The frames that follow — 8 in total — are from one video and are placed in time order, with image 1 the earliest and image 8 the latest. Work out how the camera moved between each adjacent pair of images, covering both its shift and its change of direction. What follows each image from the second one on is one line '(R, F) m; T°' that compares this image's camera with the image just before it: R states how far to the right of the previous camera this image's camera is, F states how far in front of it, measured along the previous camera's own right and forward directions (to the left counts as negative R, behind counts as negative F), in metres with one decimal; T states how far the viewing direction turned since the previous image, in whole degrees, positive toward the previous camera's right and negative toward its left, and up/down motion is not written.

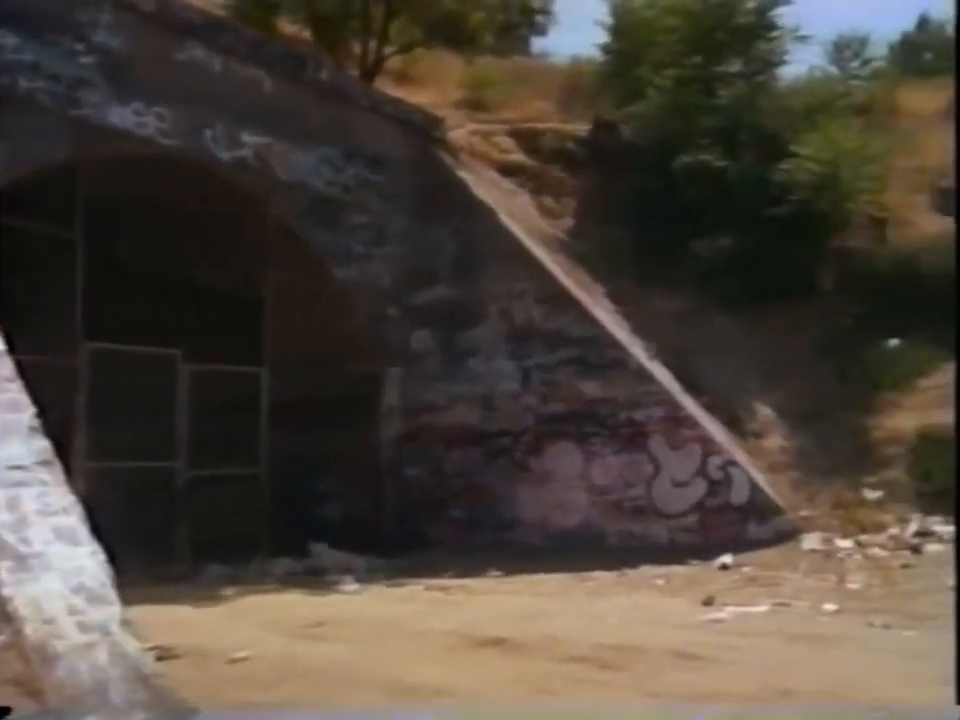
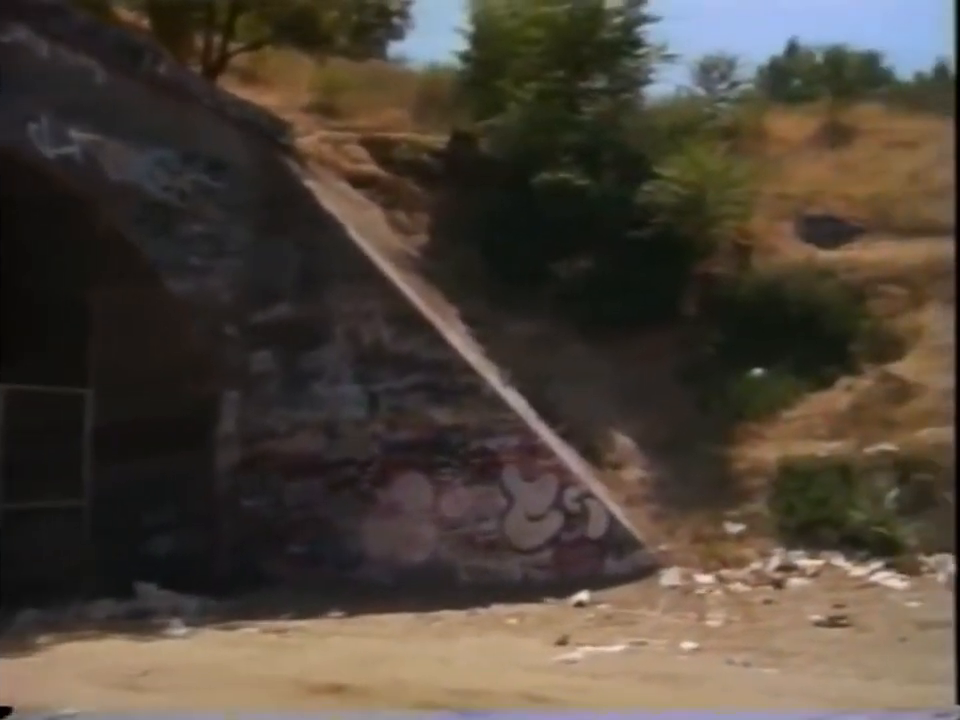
(-0.5, +0.6) m; +10°
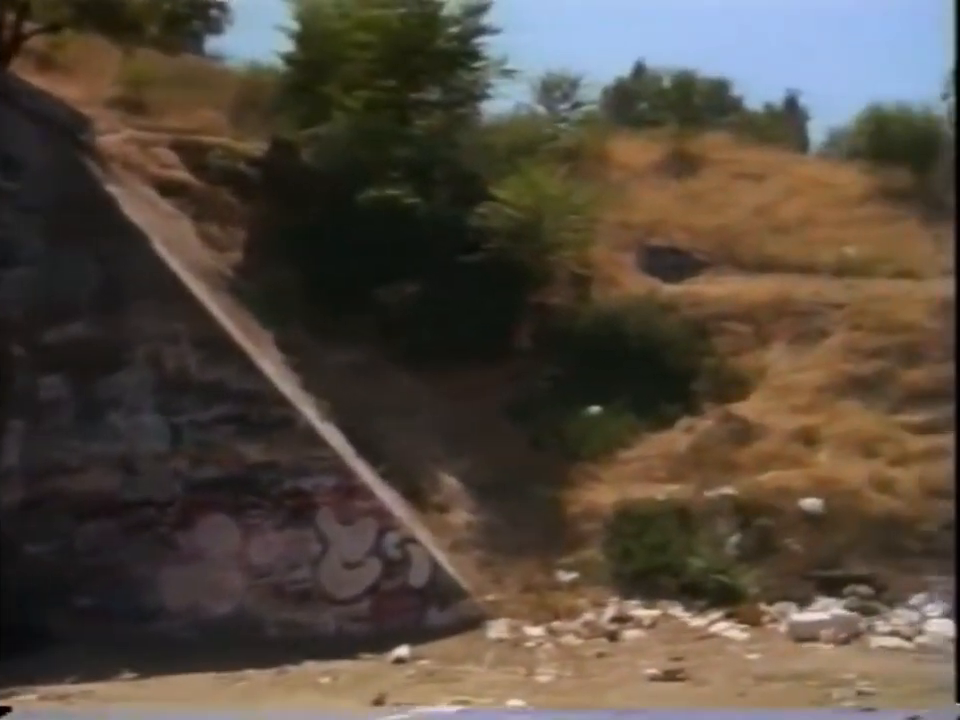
(-0.4, +0.7) m; +11°
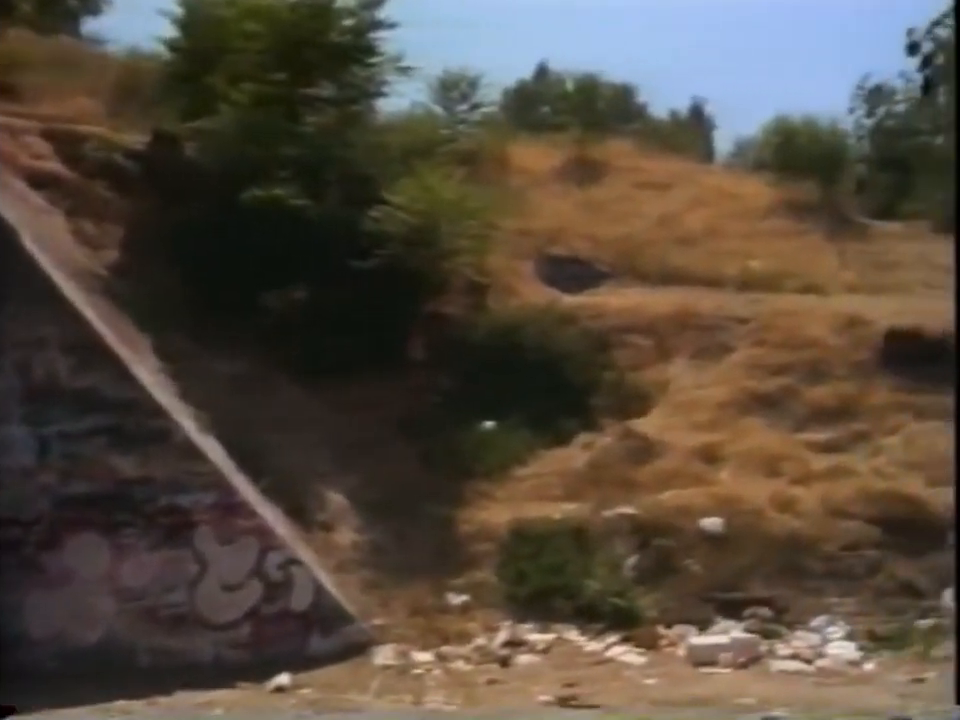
(-0.2, +0.4) m; +6°
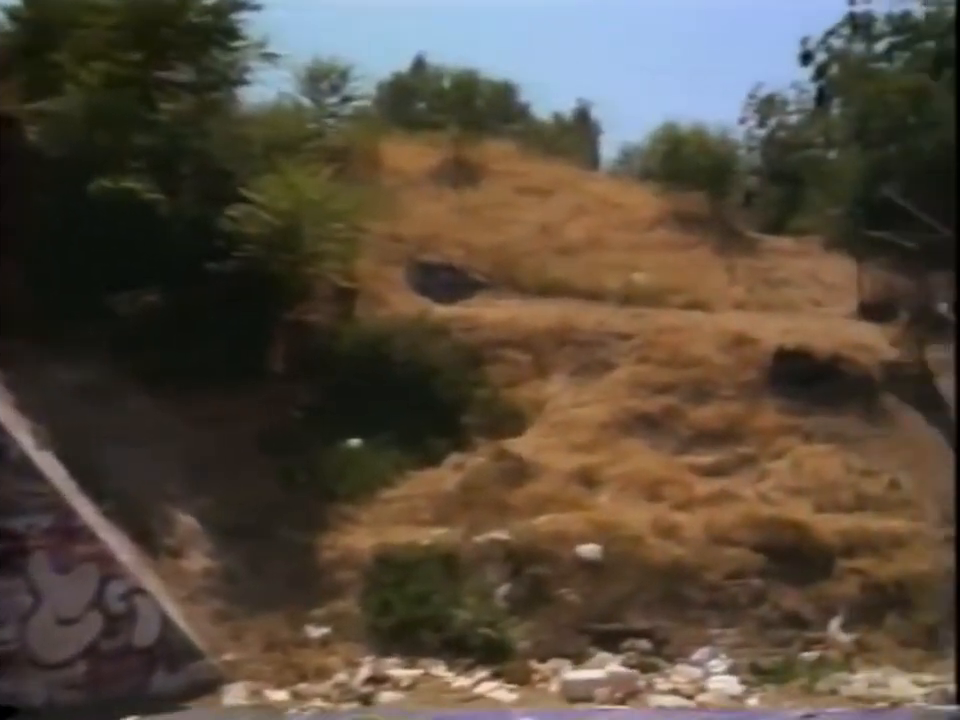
(-0.2, +0.5) m; +7°
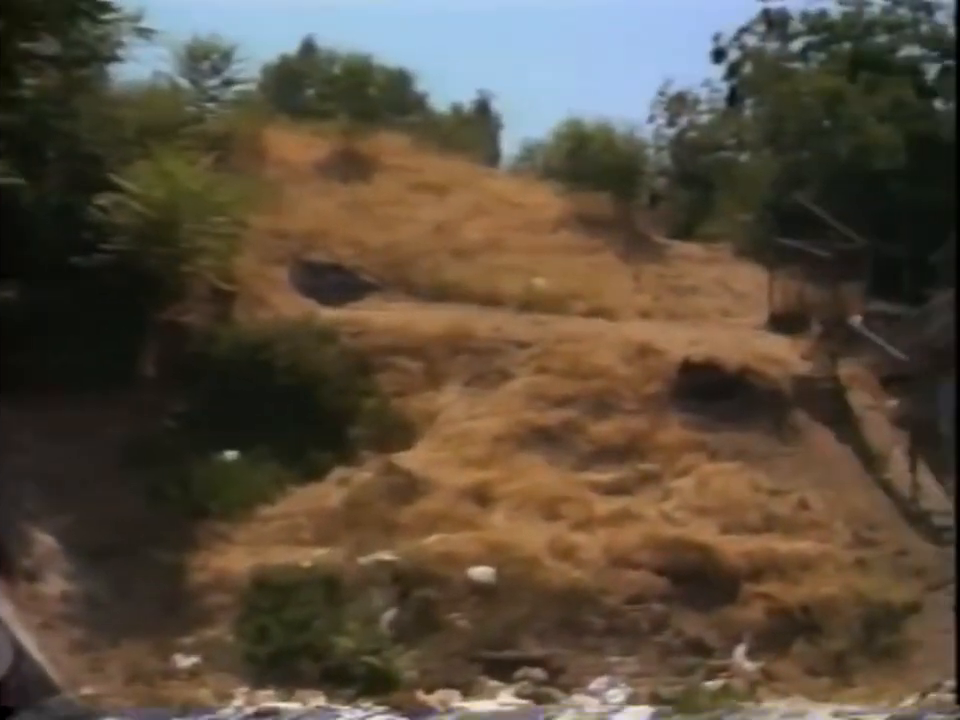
(-0.1, +0.4) m; +5°
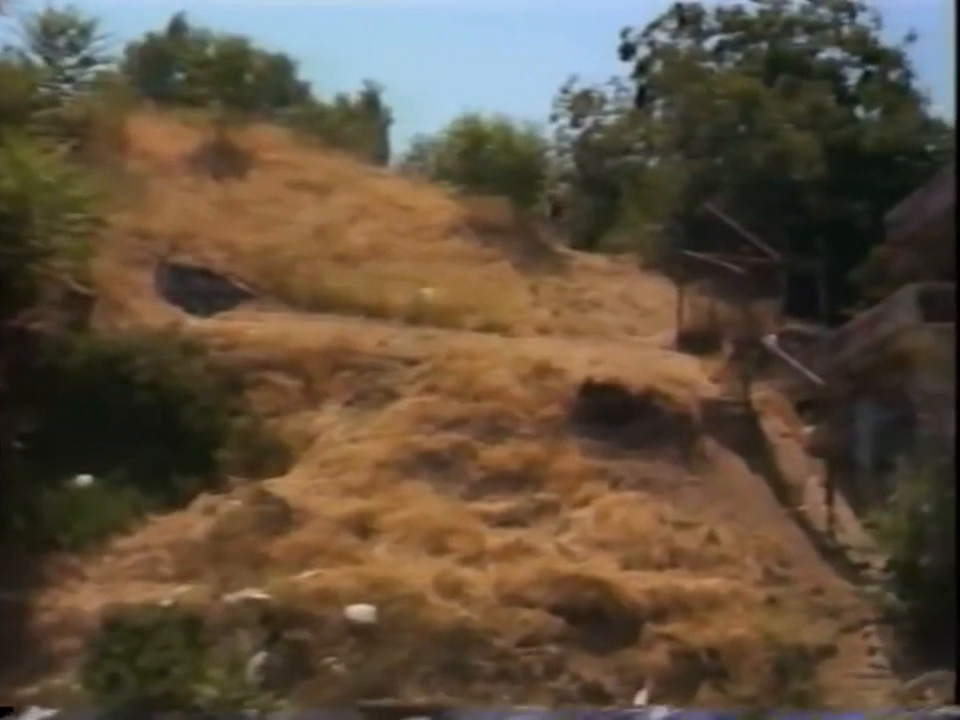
(0.0, +0.5) m; +5°
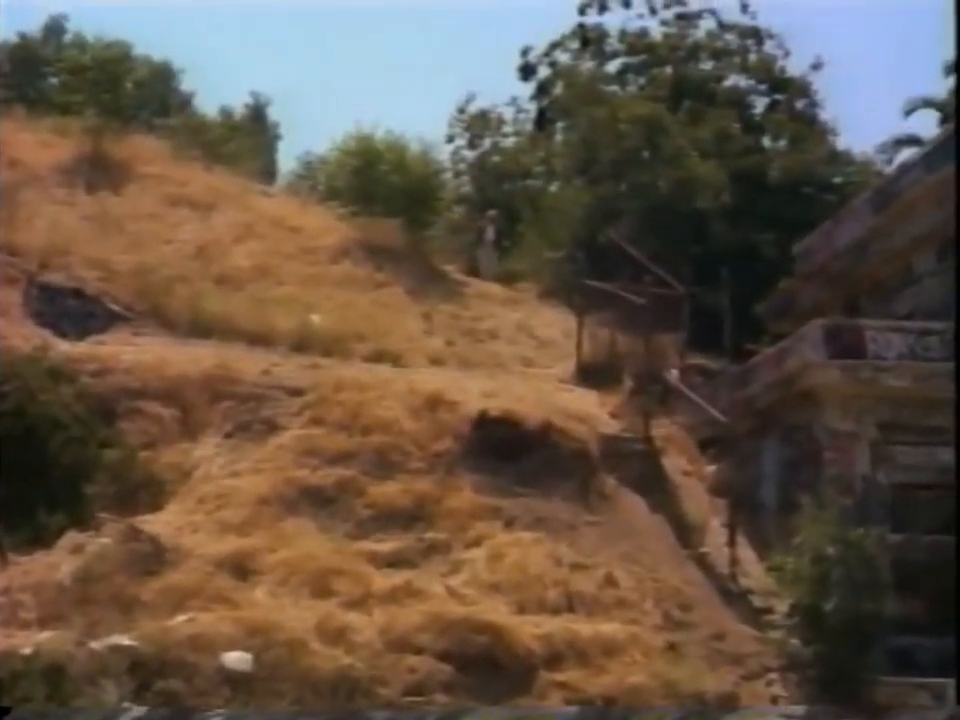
(0.0, +0.3) m; +4°
